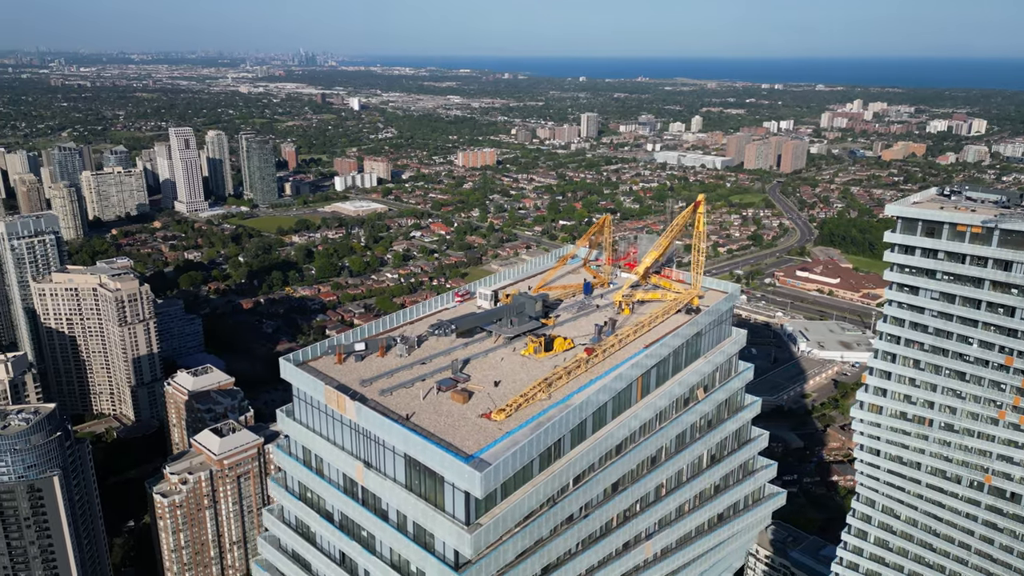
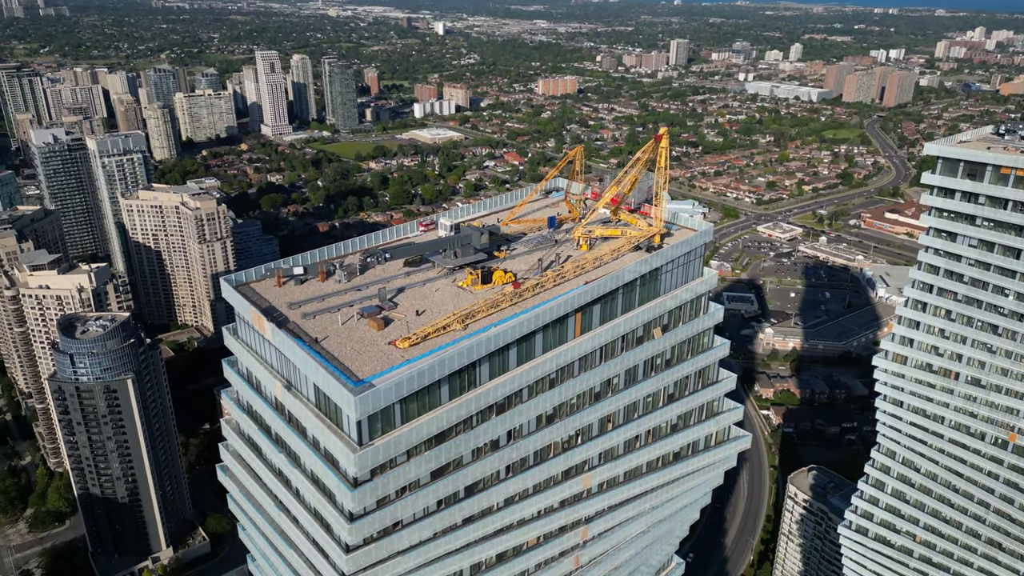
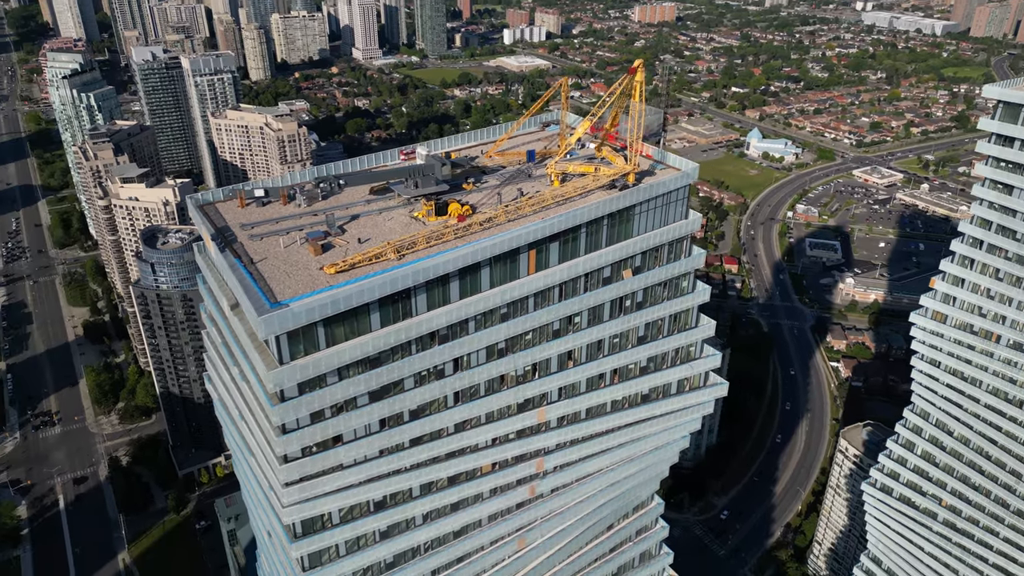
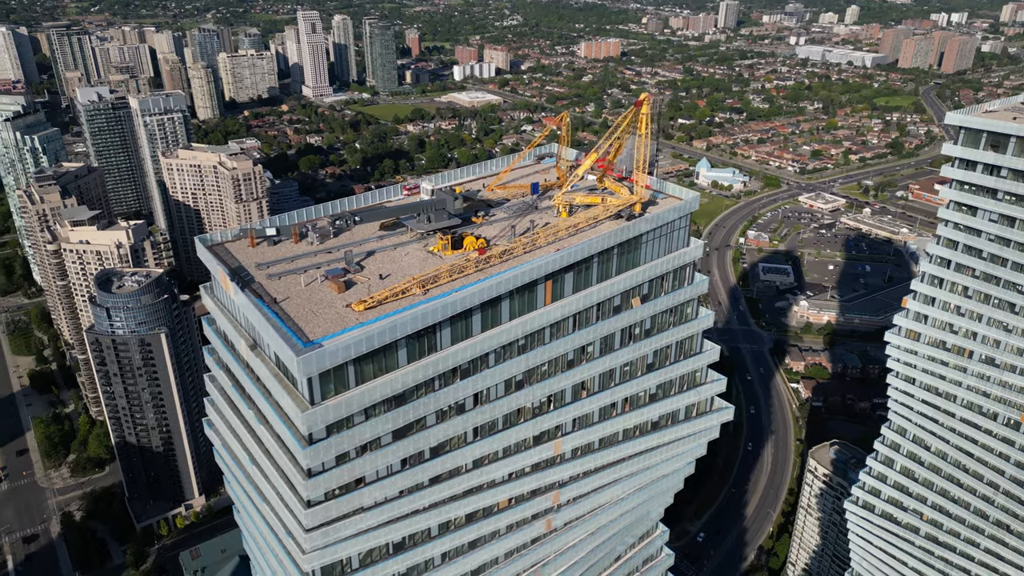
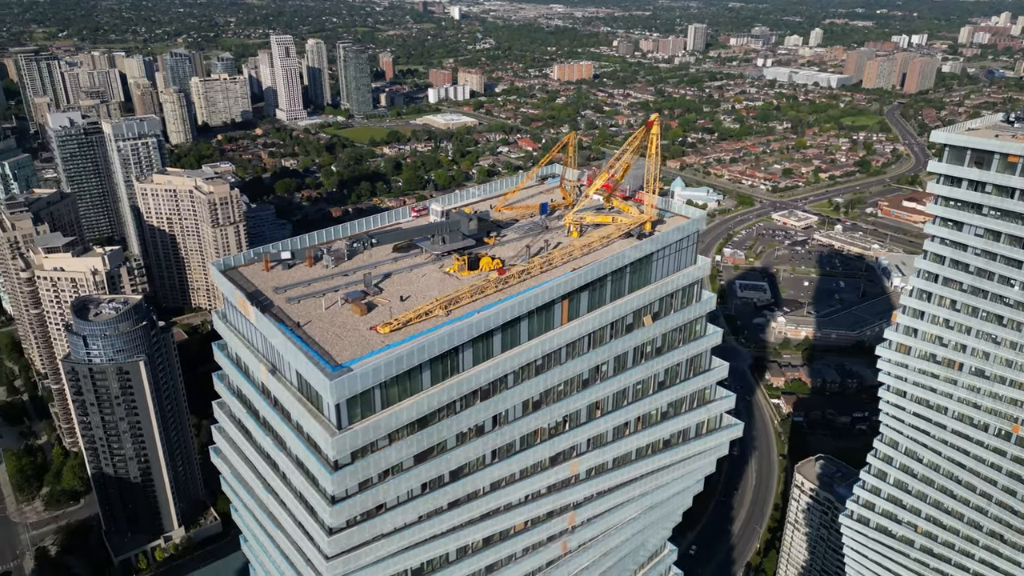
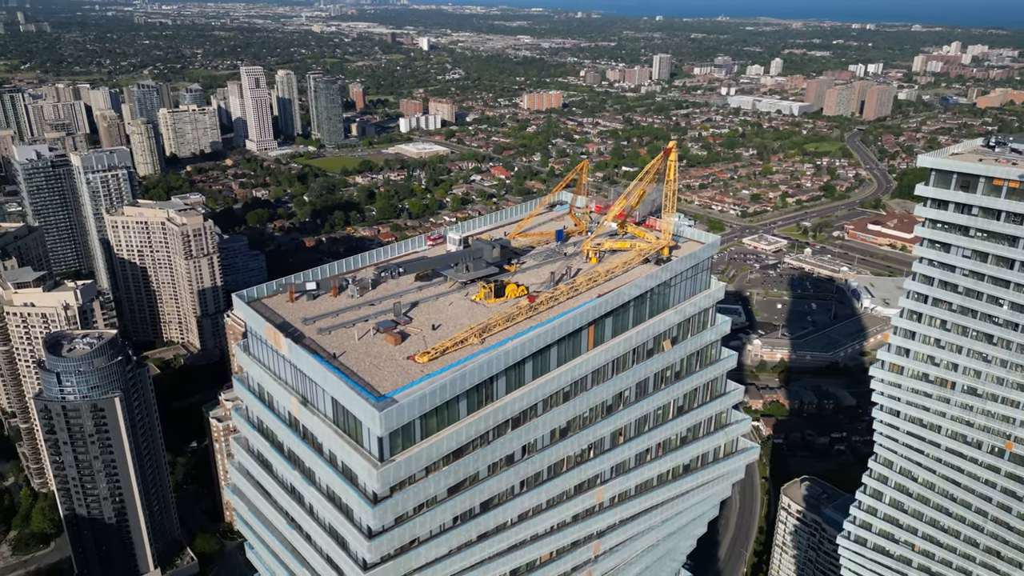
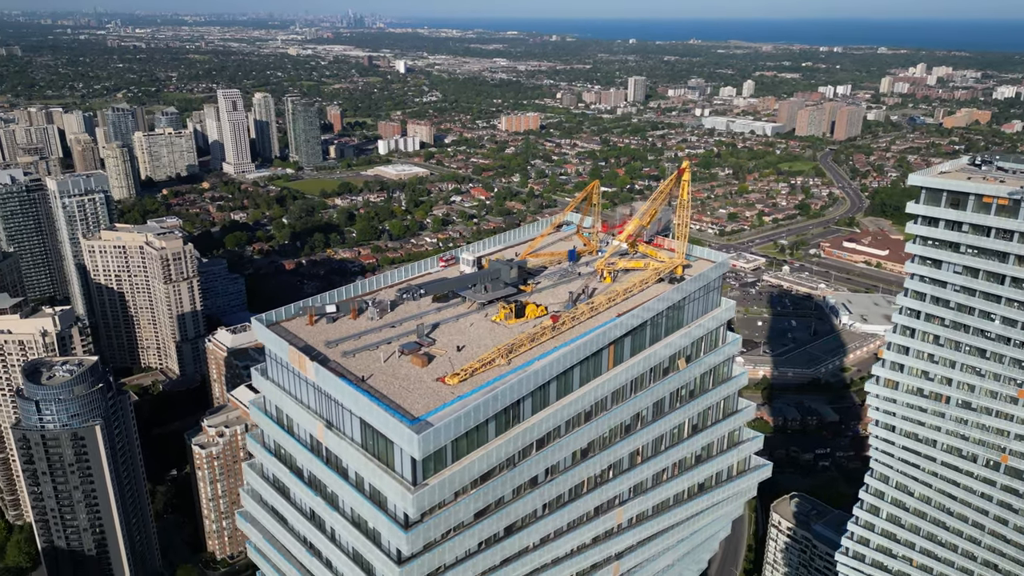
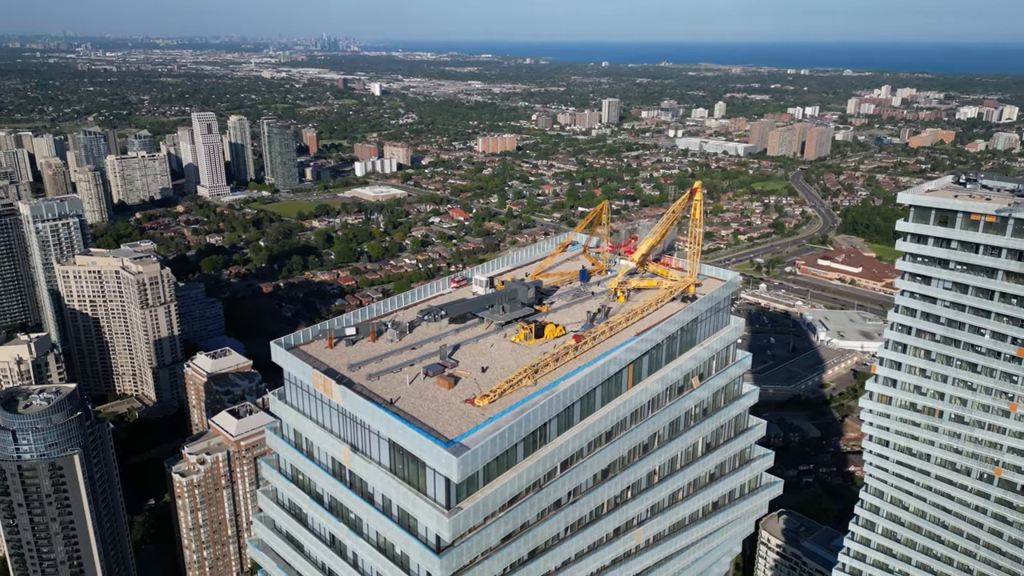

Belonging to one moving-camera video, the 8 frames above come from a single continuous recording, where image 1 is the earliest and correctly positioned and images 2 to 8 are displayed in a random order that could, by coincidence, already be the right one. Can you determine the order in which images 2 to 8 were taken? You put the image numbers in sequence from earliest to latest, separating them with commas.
8, 7, 6, 2, 5, 4, 3
